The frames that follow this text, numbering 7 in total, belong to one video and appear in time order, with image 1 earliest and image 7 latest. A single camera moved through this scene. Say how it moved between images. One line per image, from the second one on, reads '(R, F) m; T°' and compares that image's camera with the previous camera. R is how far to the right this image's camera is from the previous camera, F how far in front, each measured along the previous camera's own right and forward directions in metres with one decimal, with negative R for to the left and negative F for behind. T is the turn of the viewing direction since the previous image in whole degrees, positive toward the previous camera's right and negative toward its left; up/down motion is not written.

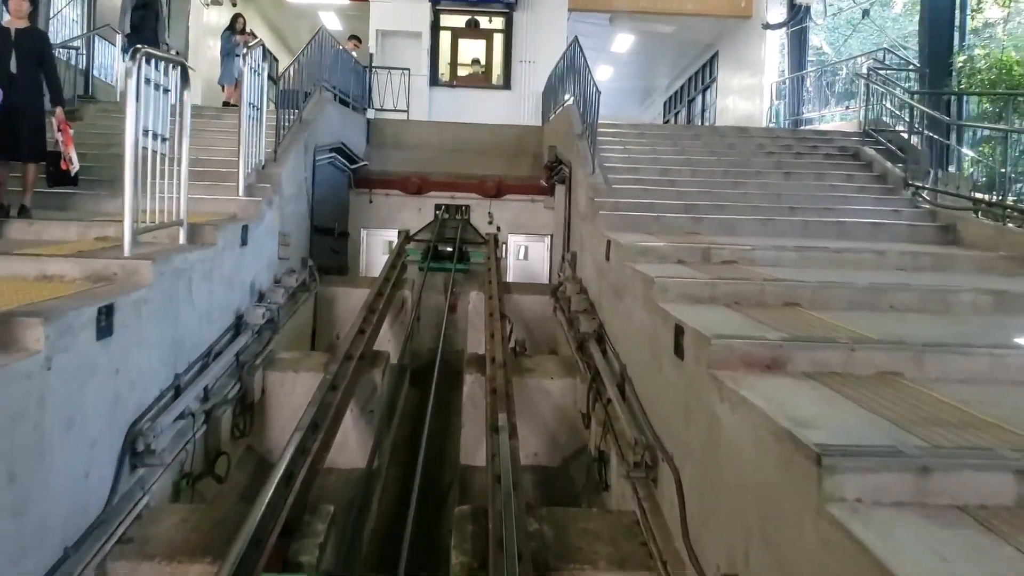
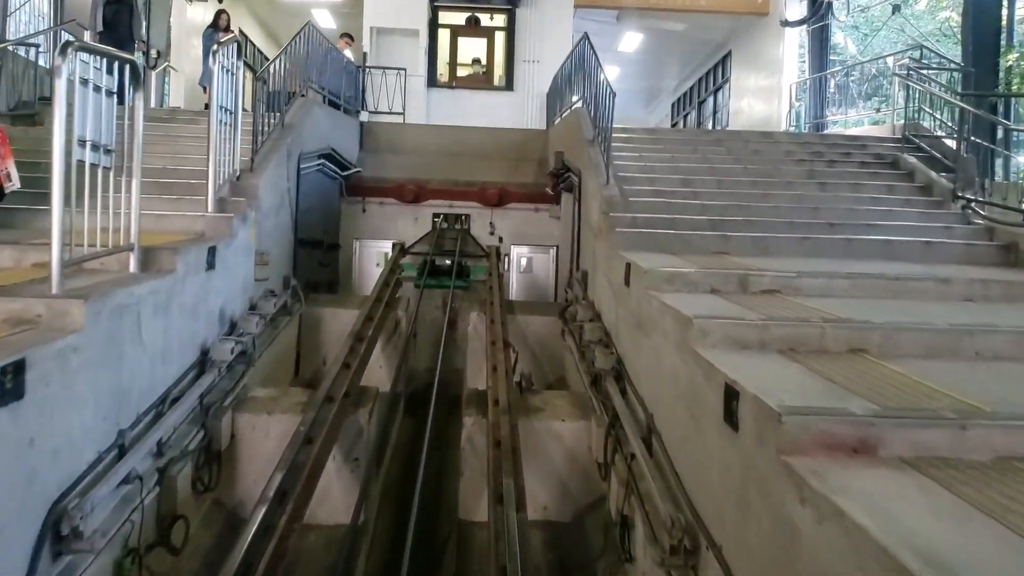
(0.0, +0.5) m; 0°
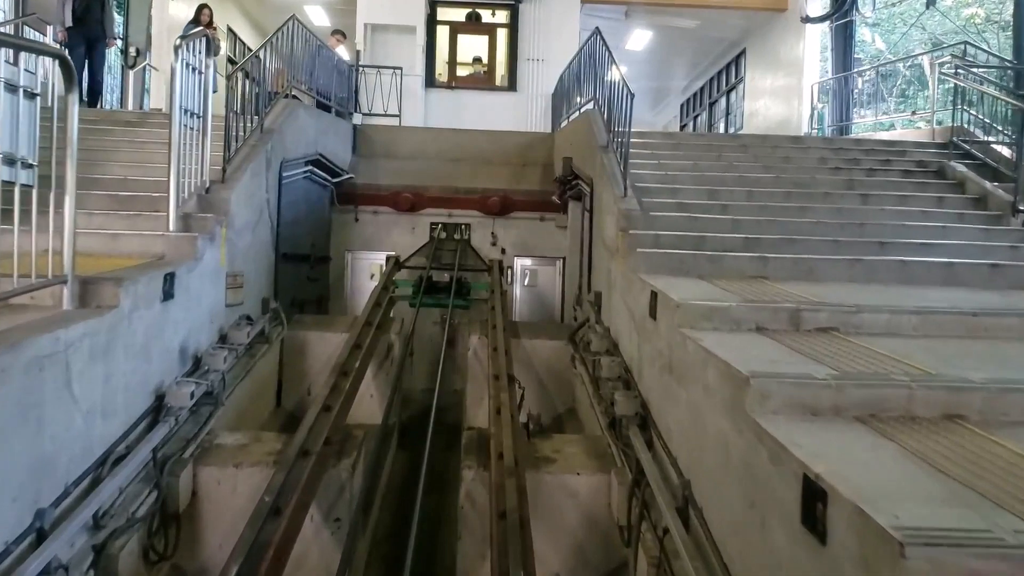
(0.0, +0.5) m; 0°
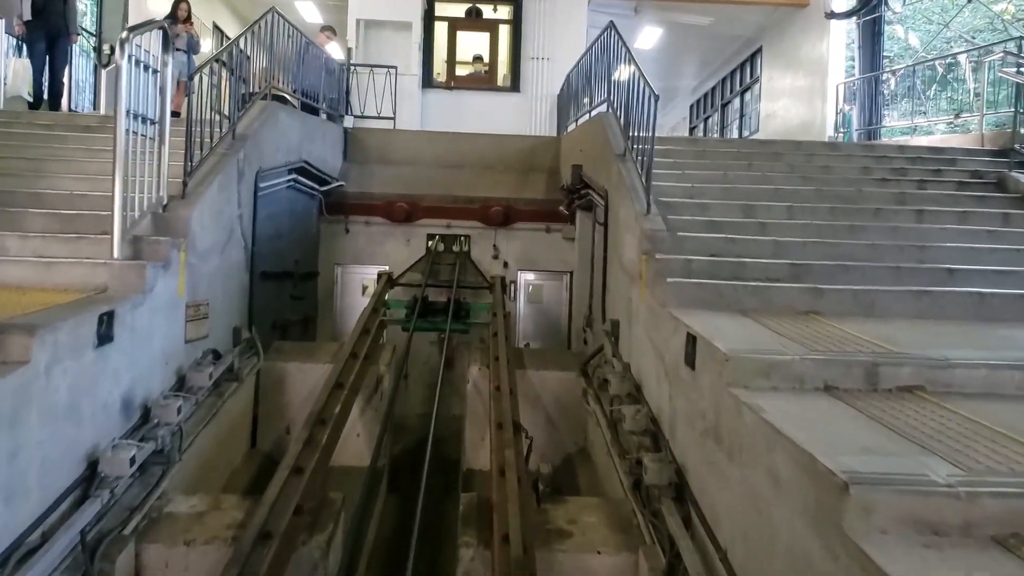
(0.0, +0.6) m; 0°
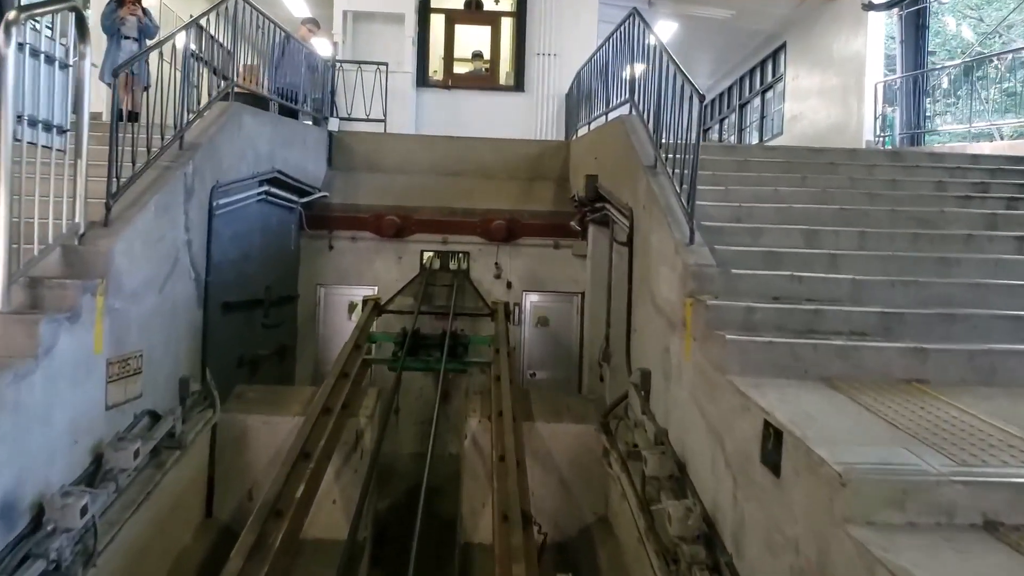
(0.0, +0.7) m; 0°
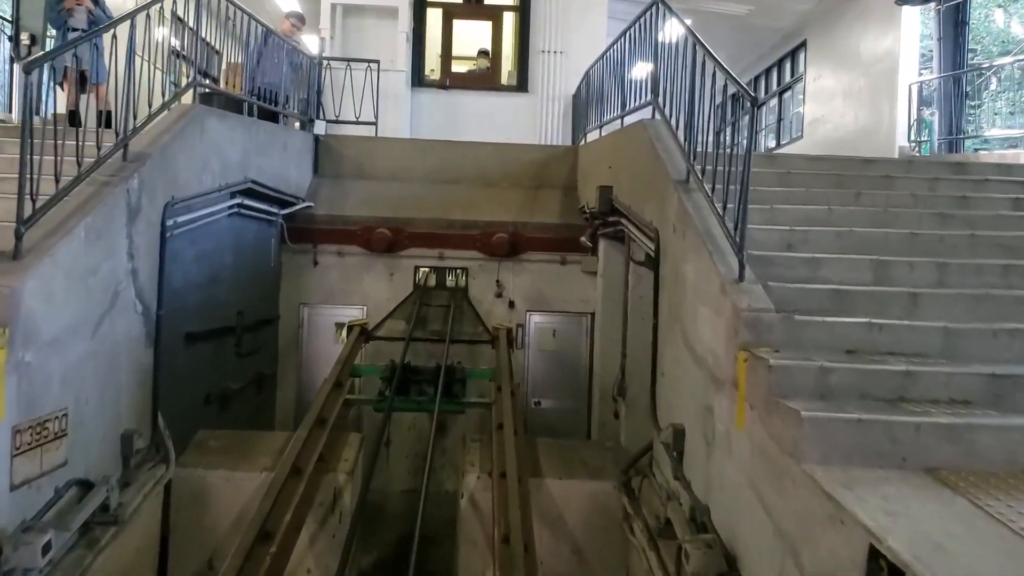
(0.0, +0.5) m; 0°
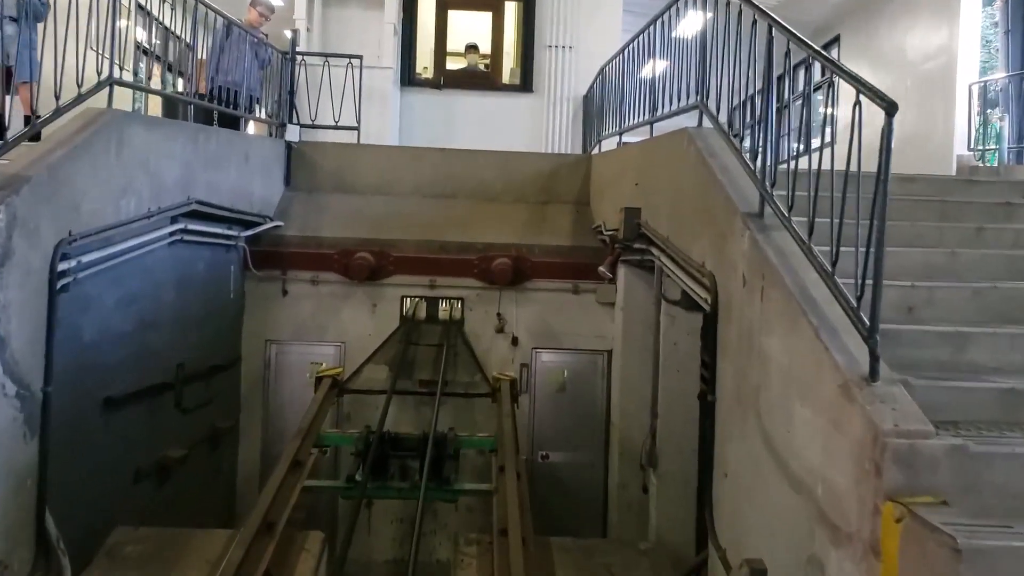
(0.0, +0.8) m; 0°
